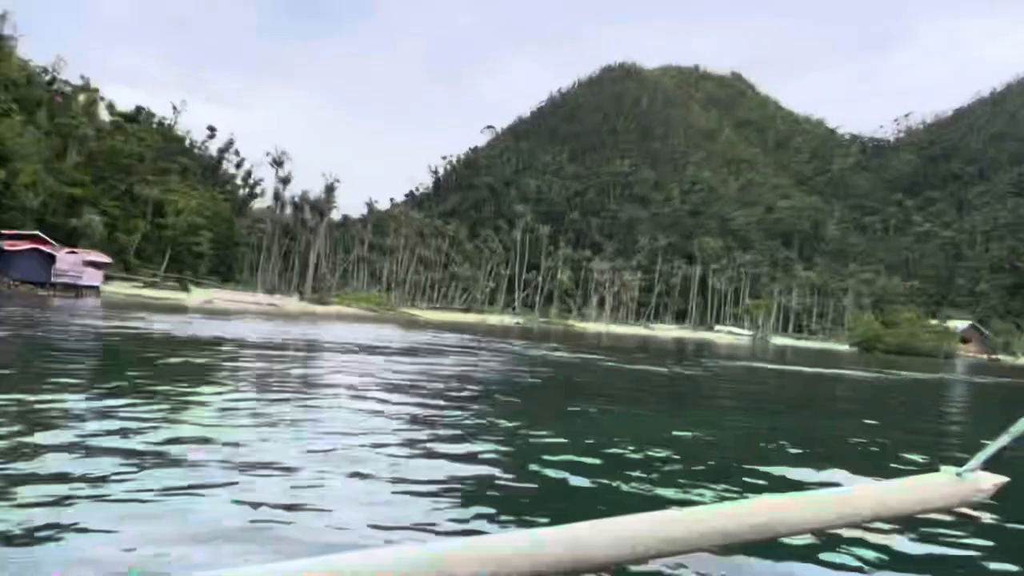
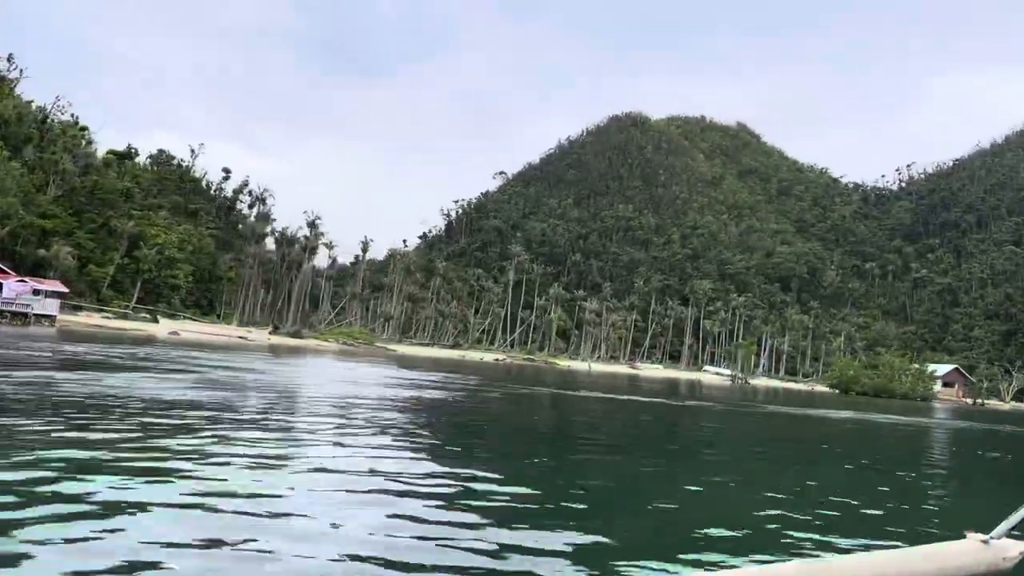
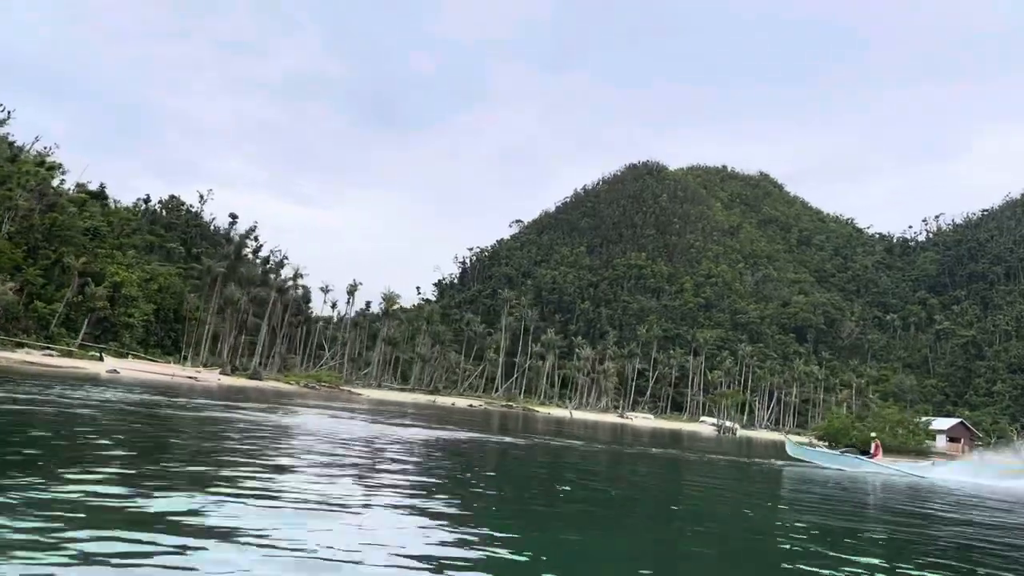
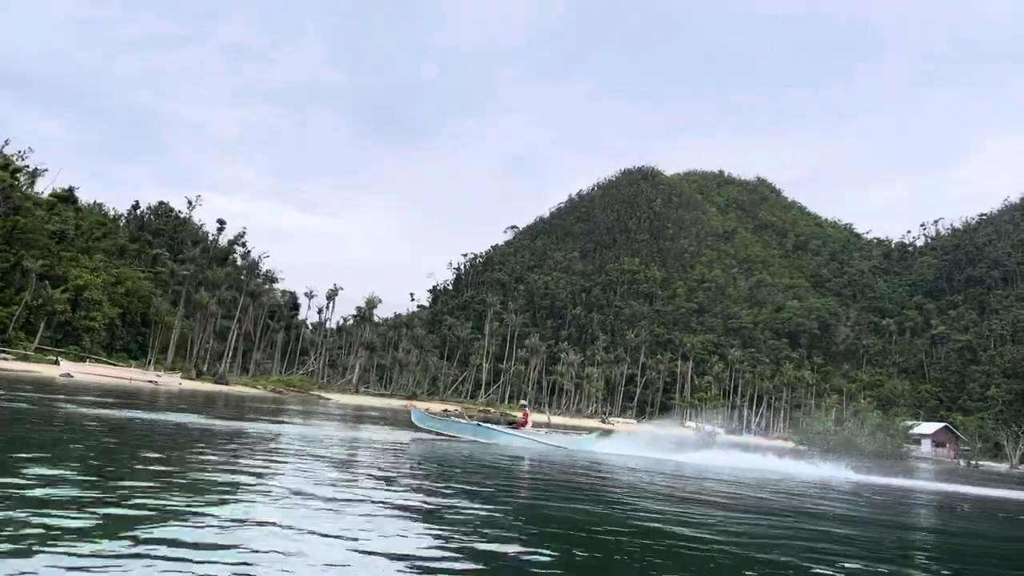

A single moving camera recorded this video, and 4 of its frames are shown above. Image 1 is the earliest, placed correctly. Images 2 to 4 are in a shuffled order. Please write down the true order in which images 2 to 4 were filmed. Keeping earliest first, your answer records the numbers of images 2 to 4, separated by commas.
2, 3, 4
